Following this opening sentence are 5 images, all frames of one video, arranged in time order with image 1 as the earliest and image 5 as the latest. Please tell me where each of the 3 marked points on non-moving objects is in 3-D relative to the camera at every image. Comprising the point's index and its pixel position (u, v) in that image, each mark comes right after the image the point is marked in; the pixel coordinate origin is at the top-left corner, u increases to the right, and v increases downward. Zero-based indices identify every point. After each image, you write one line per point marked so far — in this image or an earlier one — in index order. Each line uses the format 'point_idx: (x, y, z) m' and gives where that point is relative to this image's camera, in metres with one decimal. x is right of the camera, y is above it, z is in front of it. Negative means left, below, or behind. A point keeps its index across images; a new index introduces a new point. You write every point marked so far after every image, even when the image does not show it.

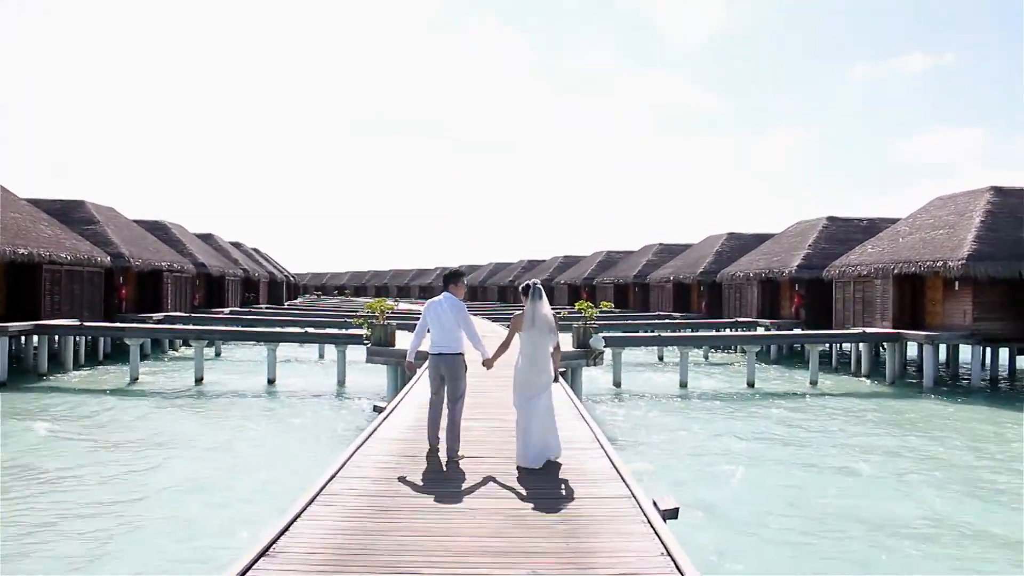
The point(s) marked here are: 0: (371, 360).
0: (-2.1, -1.1, +13.9) m
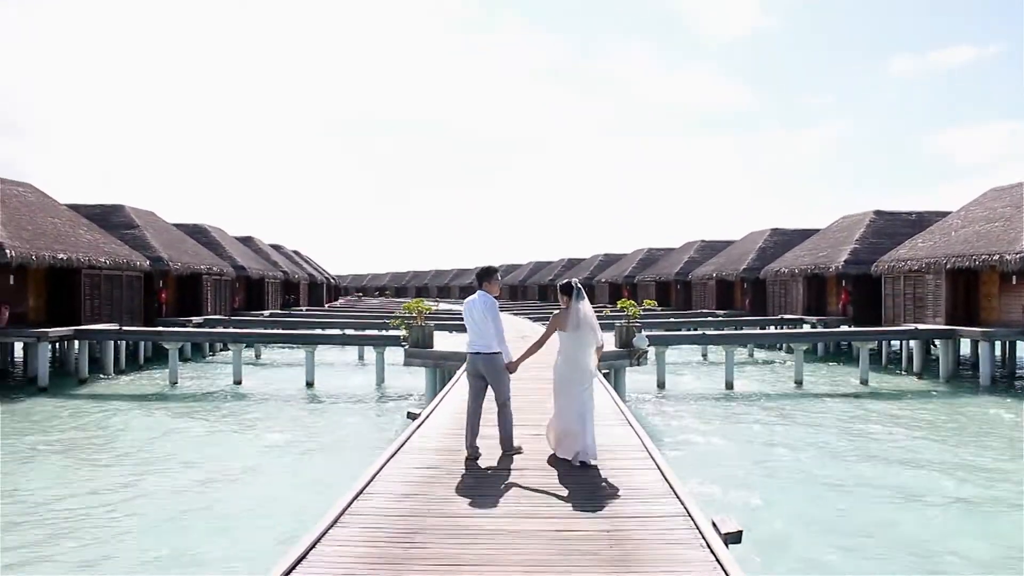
0: (-1.5, -1.1, +13.7) m
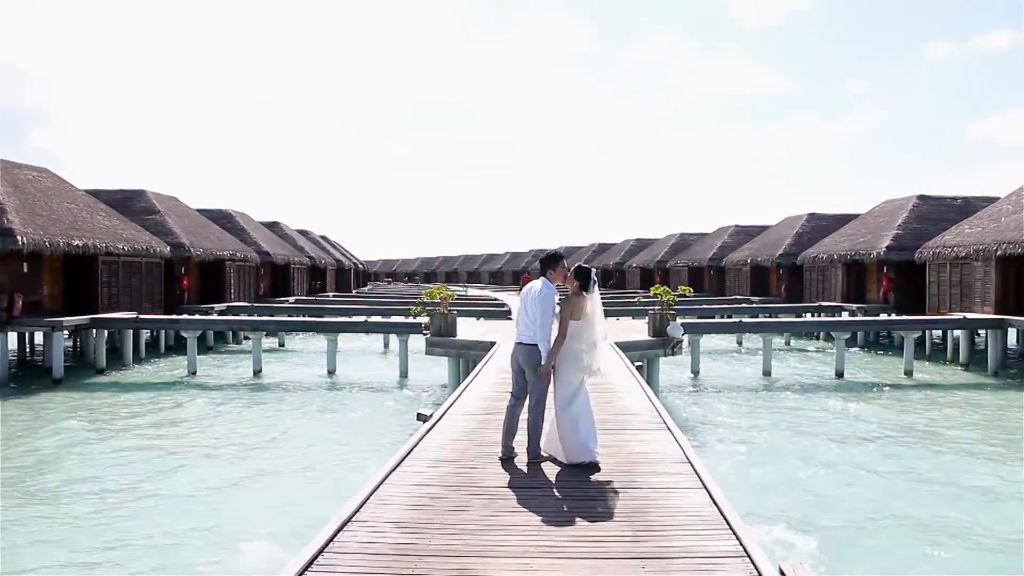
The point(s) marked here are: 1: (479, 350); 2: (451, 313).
0: (-1.1, -0.9, +13.1) m
1: (-0.5, -0.8, +12.6) m
2: (-0.9, -0.4, +13.5) m
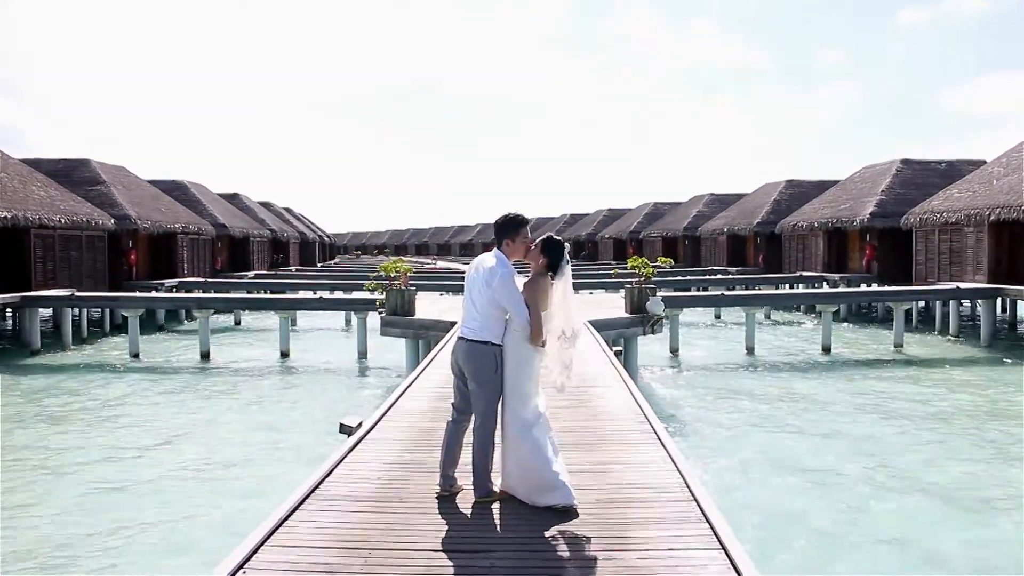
0: (-1.6, -0.6, +12.0) m
1: (-0.9, -0.5, +11.5) m
2: (-1.3, 0.0, +12.4) m
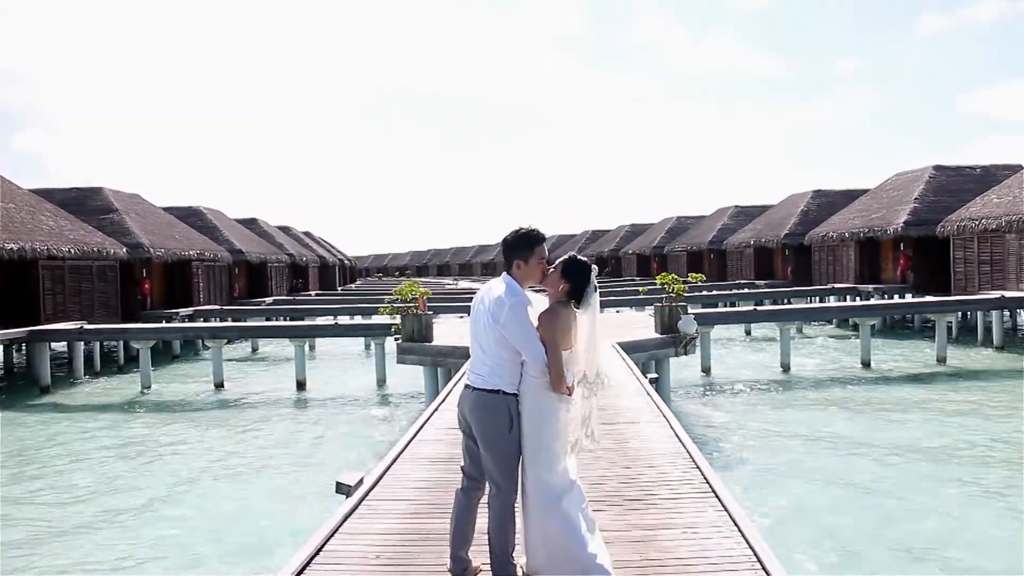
0: (-1.3, -0.9, +11.5) m
1: (-0.6, -0.8, +10.9) m
2: (-1.0, -0.3, +11.8) m
